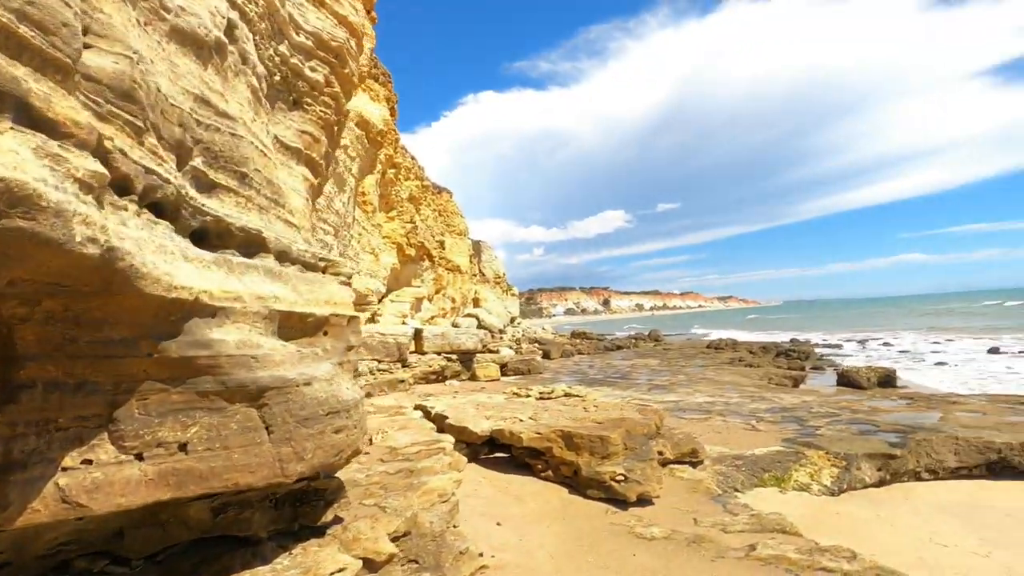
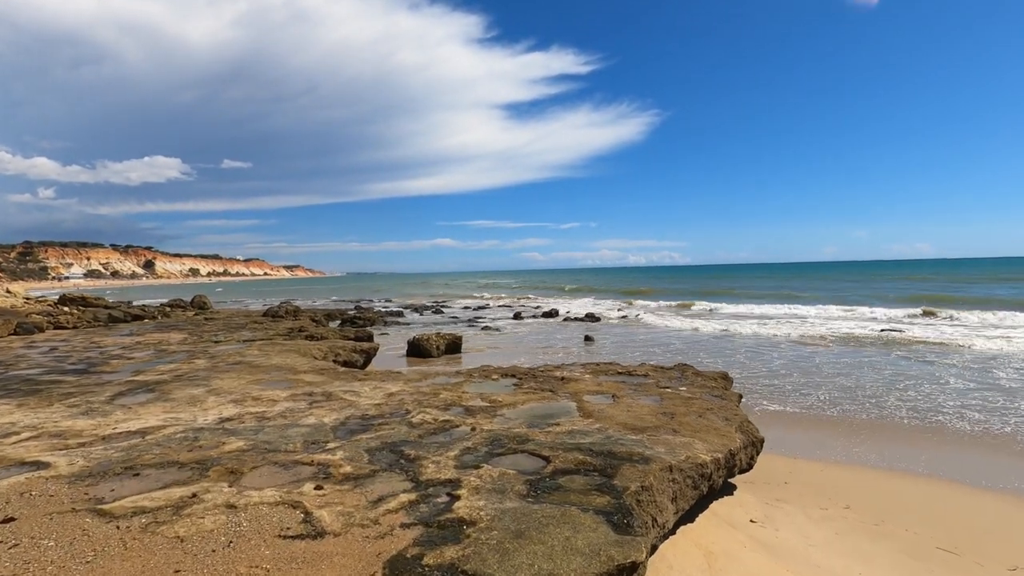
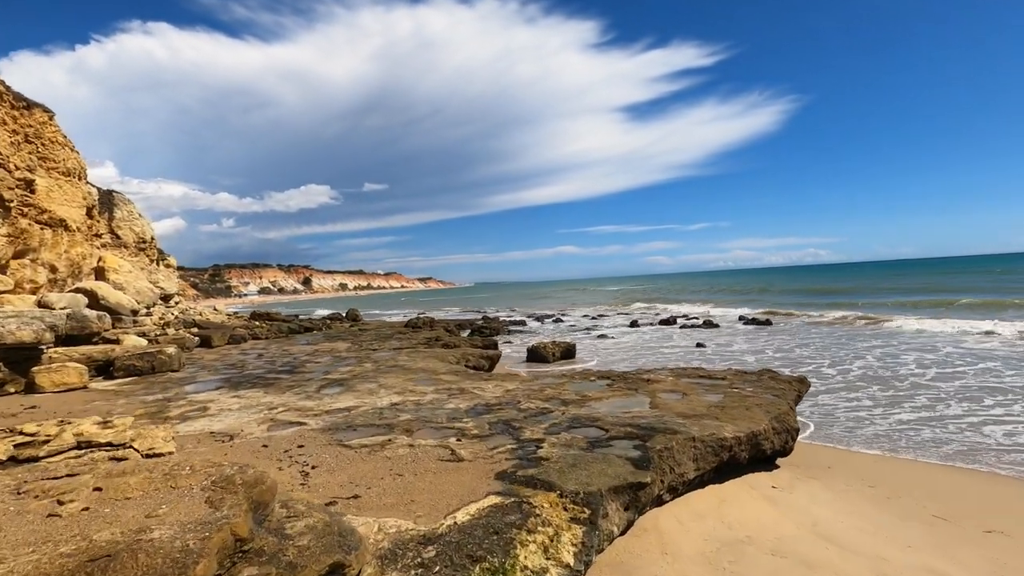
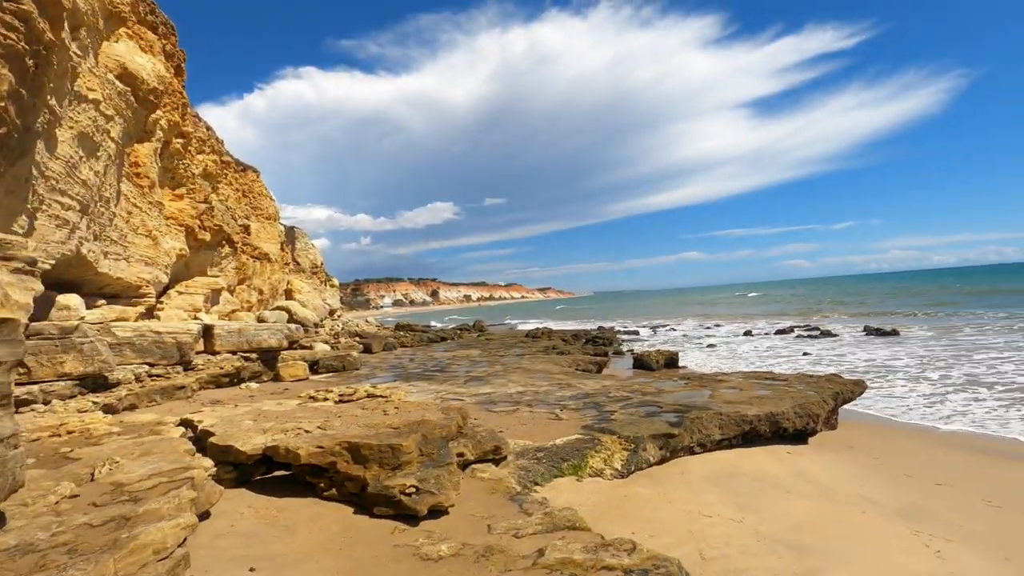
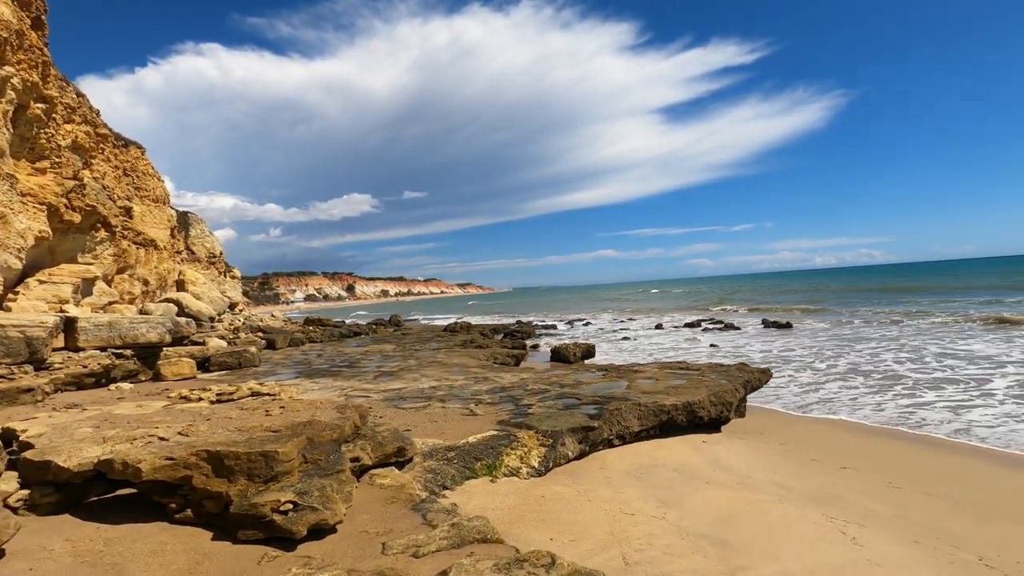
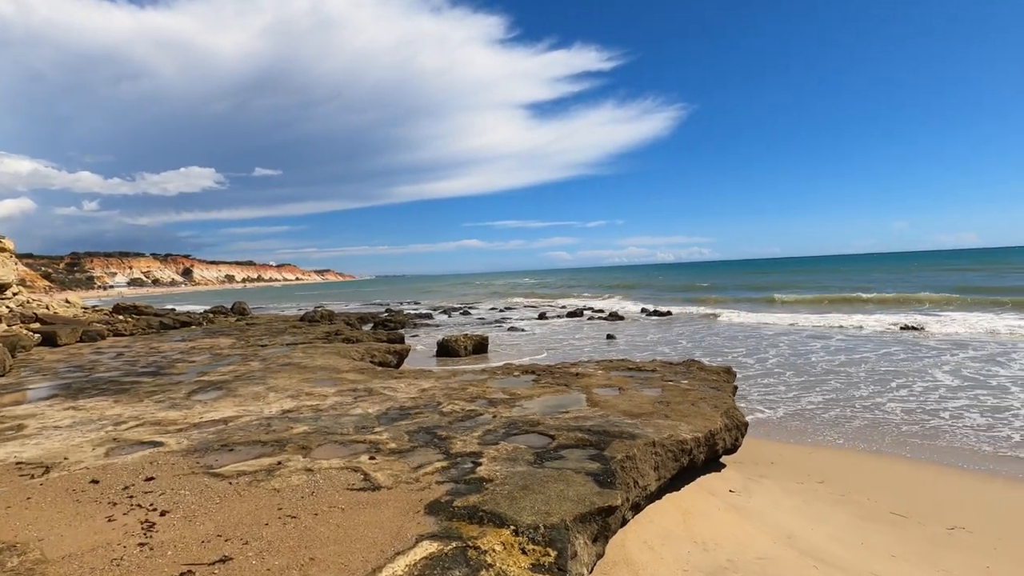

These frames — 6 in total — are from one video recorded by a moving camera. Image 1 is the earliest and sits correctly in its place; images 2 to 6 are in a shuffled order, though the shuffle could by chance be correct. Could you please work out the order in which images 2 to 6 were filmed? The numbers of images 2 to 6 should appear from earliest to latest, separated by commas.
4, 5, 3, 6, 2
